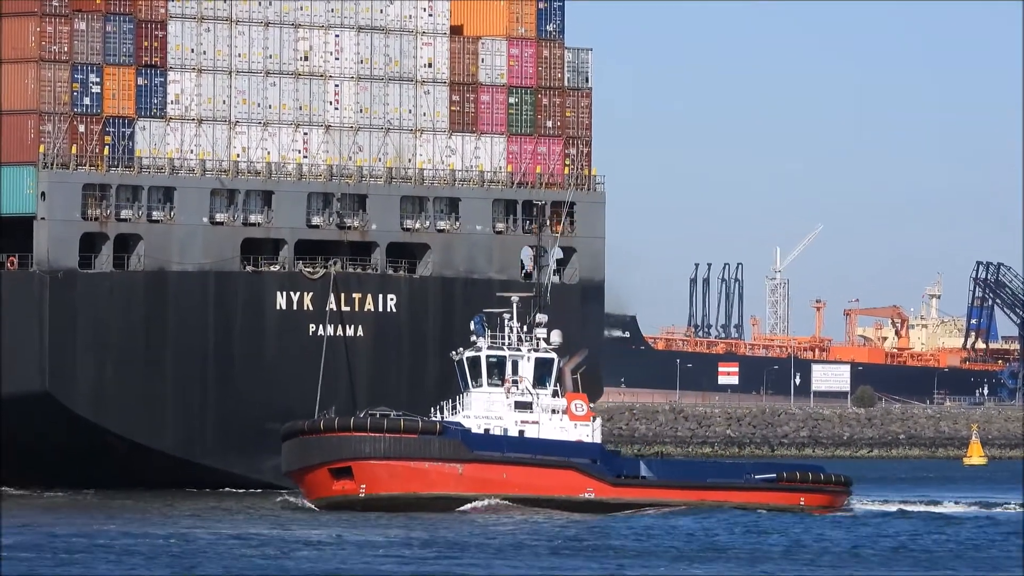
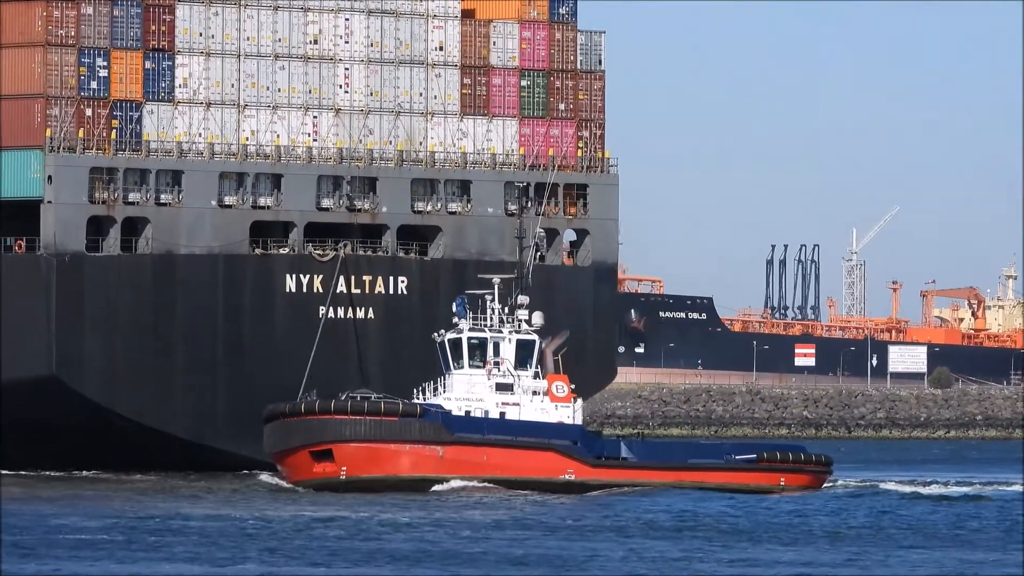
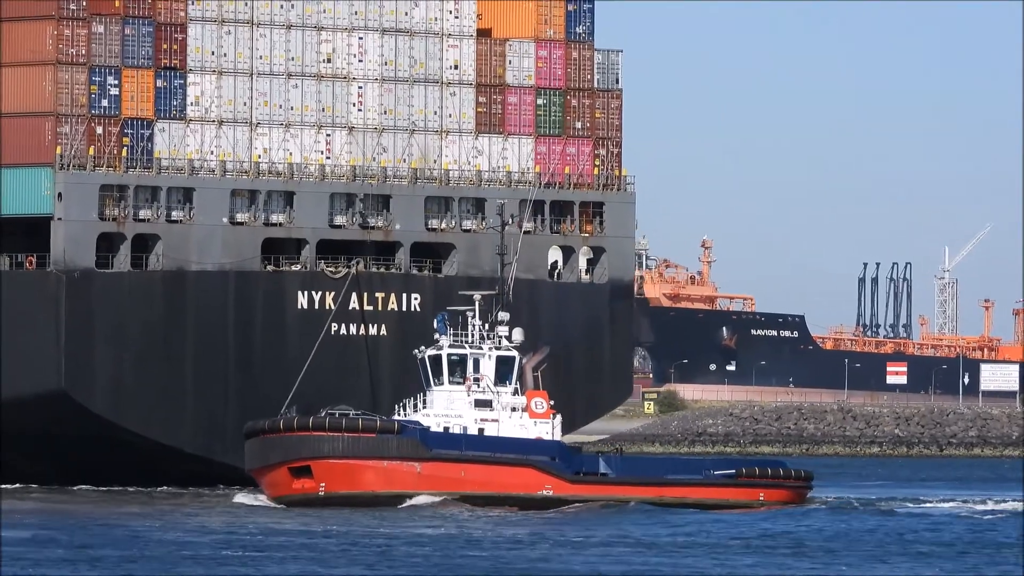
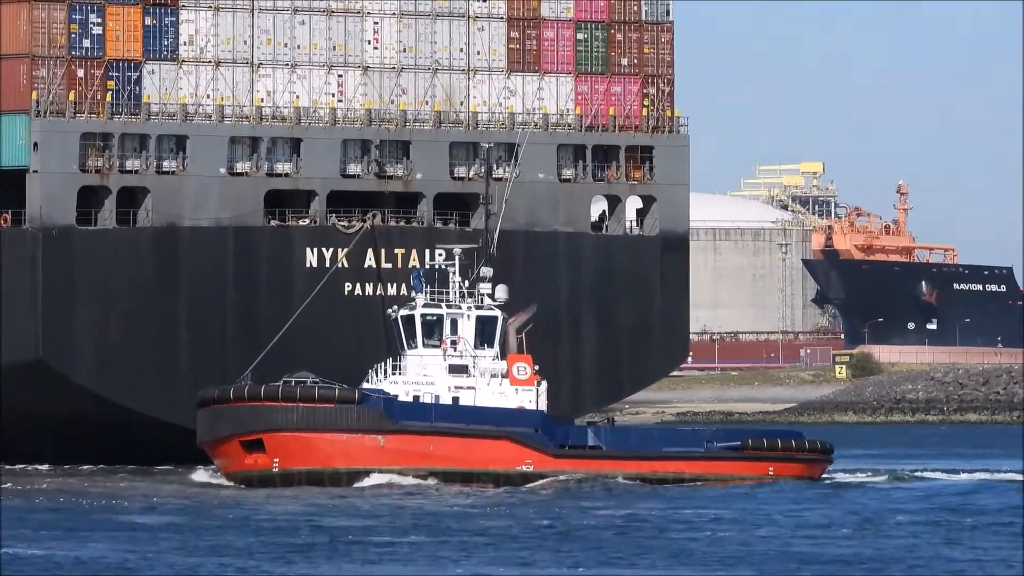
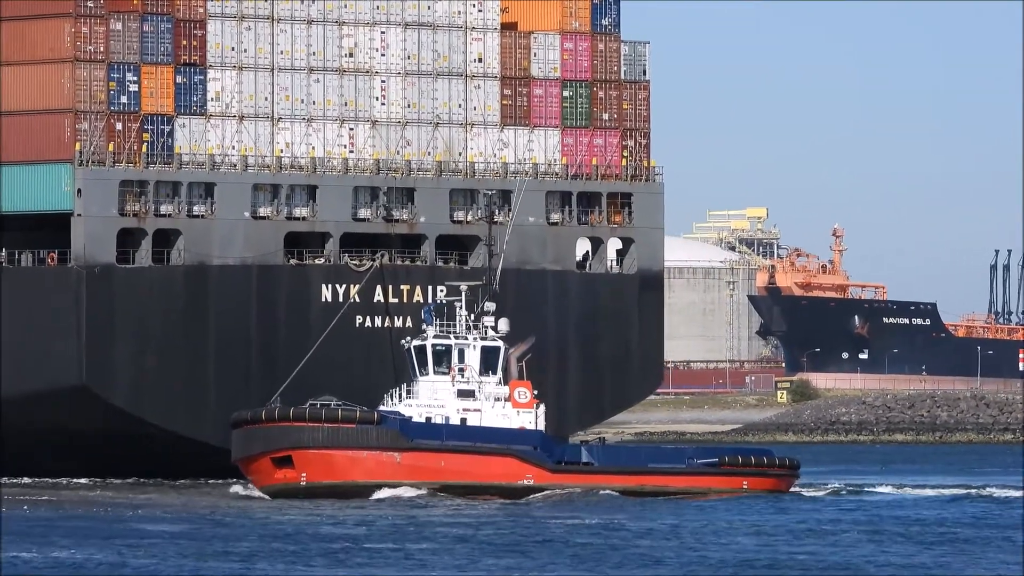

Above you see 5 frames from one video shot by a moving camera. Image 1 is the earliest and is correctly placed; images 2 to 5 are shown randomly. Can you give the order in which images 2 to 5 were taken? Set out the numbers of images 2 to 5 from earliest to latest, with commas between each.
2, 3, 5, 4
